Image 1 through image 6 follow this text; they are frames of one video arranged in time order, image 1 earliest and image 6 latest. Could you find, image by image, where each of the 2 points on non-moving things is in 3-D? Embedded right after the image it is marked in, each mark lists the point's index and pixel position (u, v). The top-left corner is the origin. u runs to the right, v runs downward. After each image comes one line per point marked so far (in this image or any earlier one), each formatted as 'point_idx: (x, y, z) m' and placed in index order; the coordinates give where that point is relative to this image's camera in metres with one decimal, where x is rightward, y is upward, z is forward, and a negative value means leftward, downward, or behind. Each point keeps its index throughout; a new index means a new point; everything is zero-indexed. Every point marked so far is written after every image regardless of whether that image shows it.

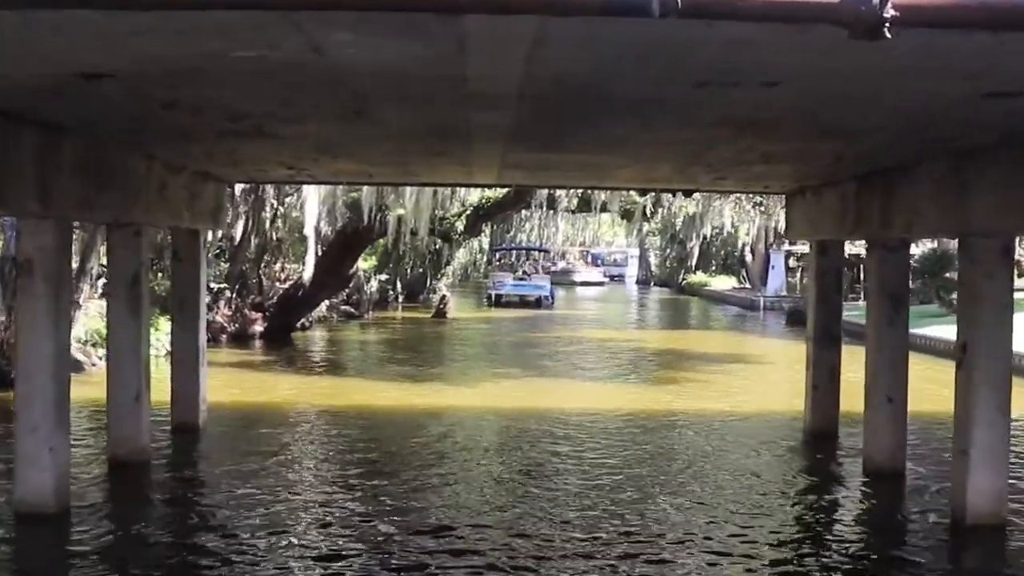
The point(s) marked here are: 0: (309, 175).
0: (-2.0, +1.1, +9.9) m
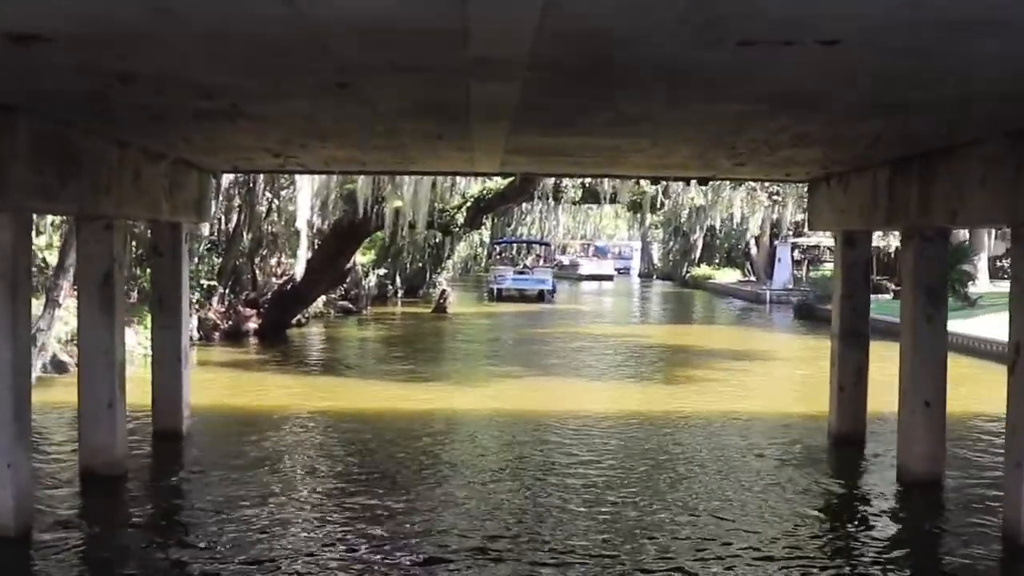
0: (-2.0, +1.1, +9.2) m
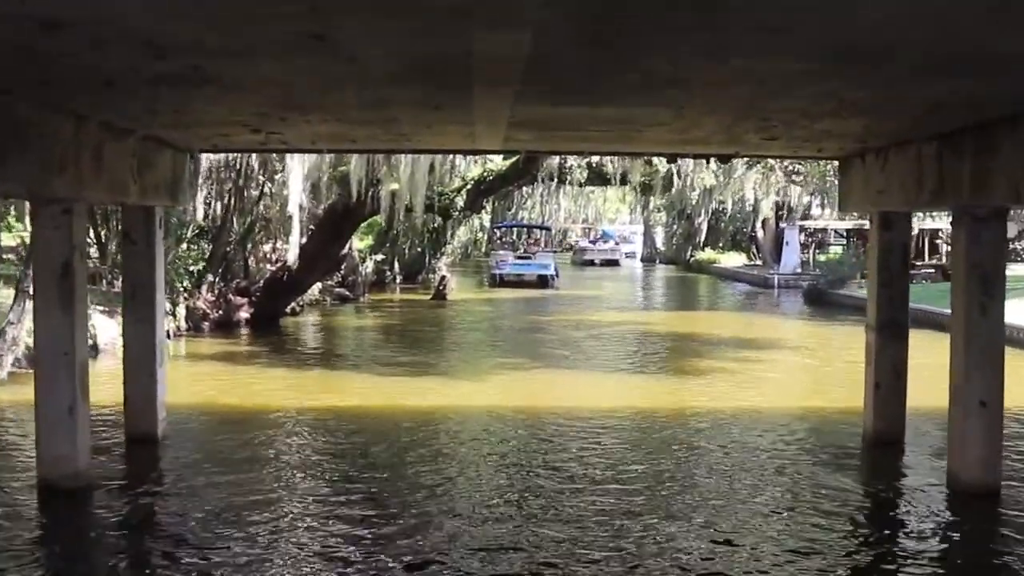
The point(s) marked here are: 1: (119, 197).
0: (-1.9, +1.2, +8.4) m
1: (-2.9, +0.7, +7.5) m
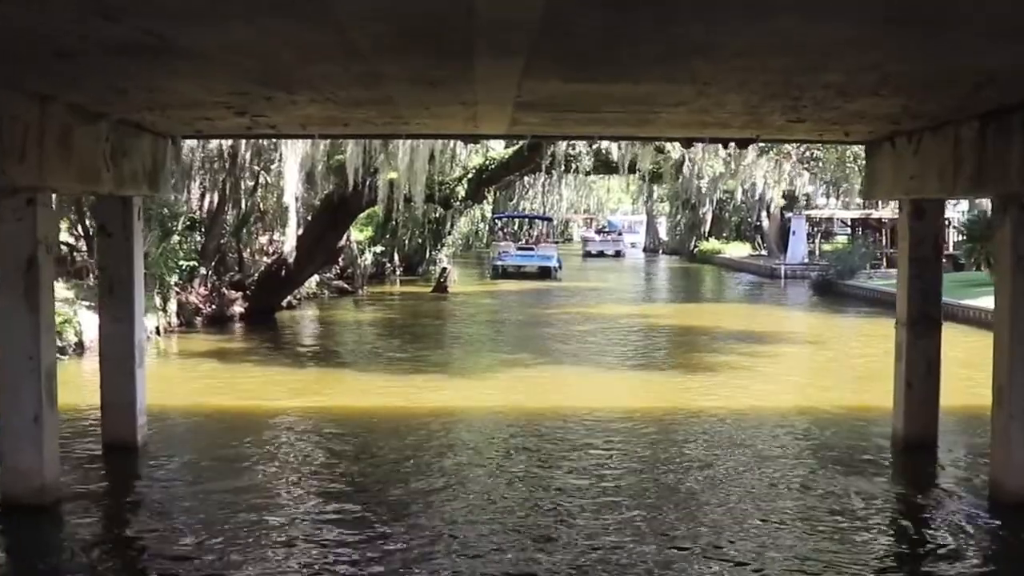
0: (-1.9, +1.3, +7.8) m
1: (-2.9, +0.7, +6.9) m
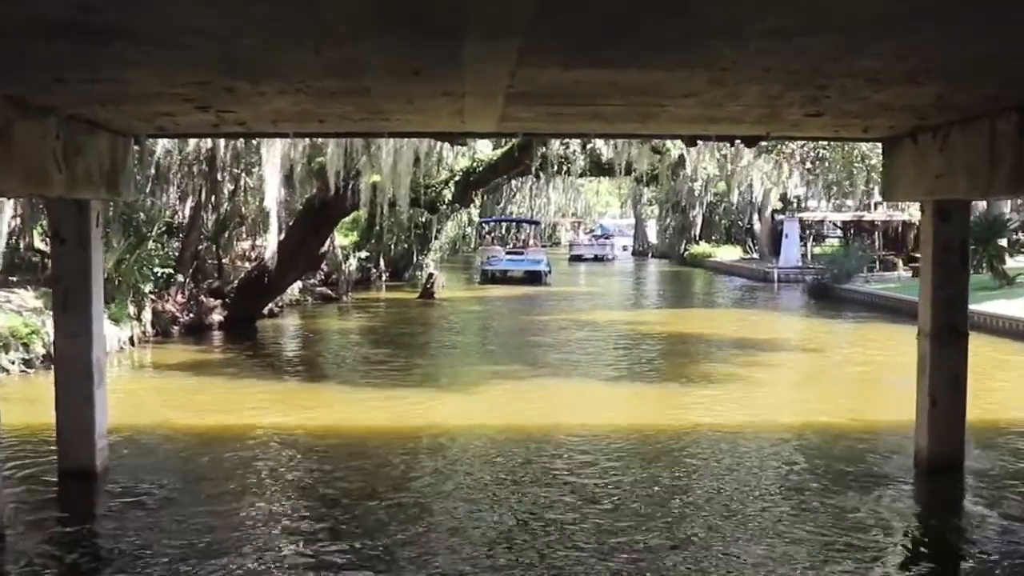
0: (-2.0, +1.2, +7.1) m
1: (-2.9, +0.6, +6.2) m
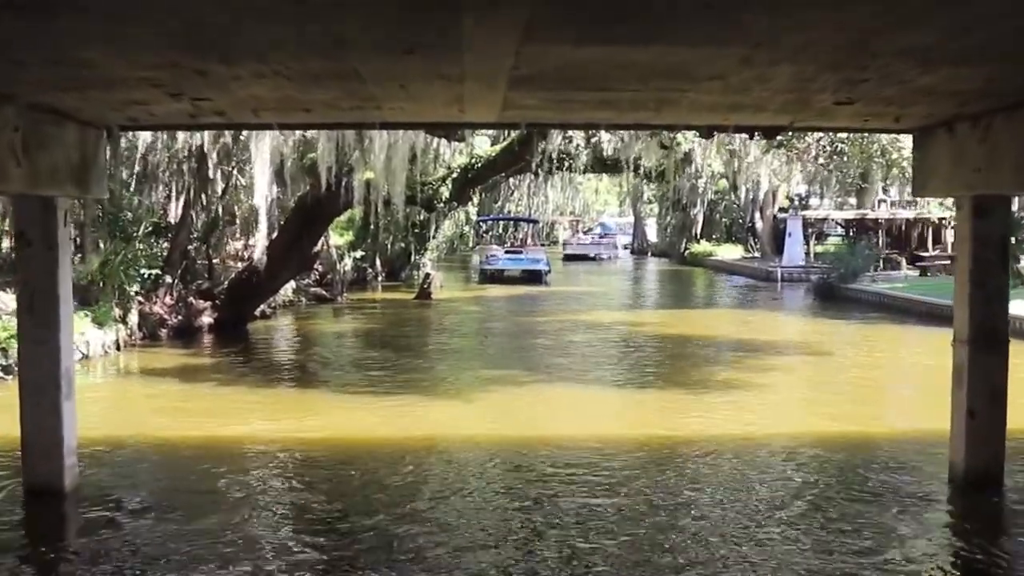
0: (-1.9, +1.2, +6.6) m
1: (-2.9, +0.6, +5.6) m
